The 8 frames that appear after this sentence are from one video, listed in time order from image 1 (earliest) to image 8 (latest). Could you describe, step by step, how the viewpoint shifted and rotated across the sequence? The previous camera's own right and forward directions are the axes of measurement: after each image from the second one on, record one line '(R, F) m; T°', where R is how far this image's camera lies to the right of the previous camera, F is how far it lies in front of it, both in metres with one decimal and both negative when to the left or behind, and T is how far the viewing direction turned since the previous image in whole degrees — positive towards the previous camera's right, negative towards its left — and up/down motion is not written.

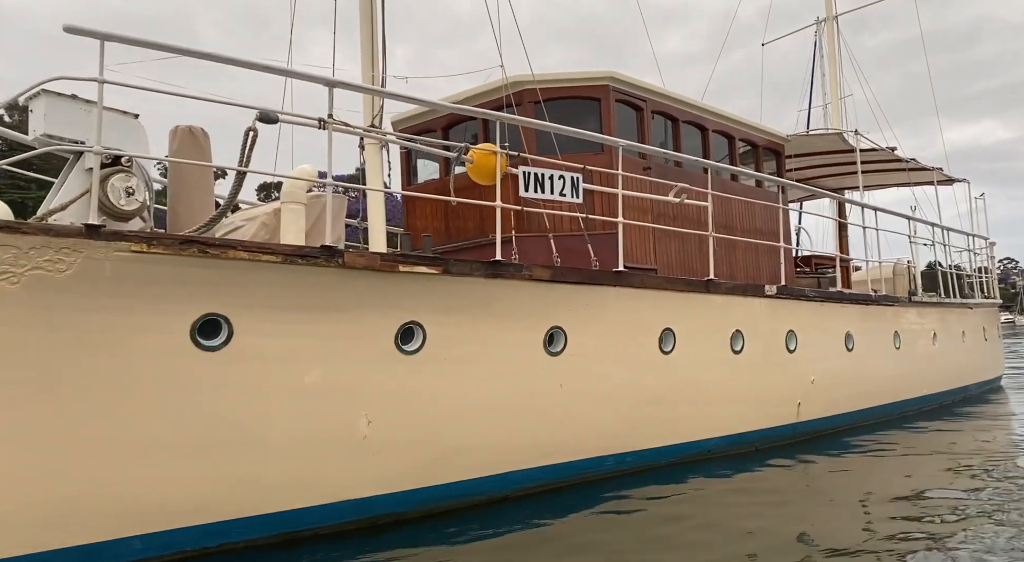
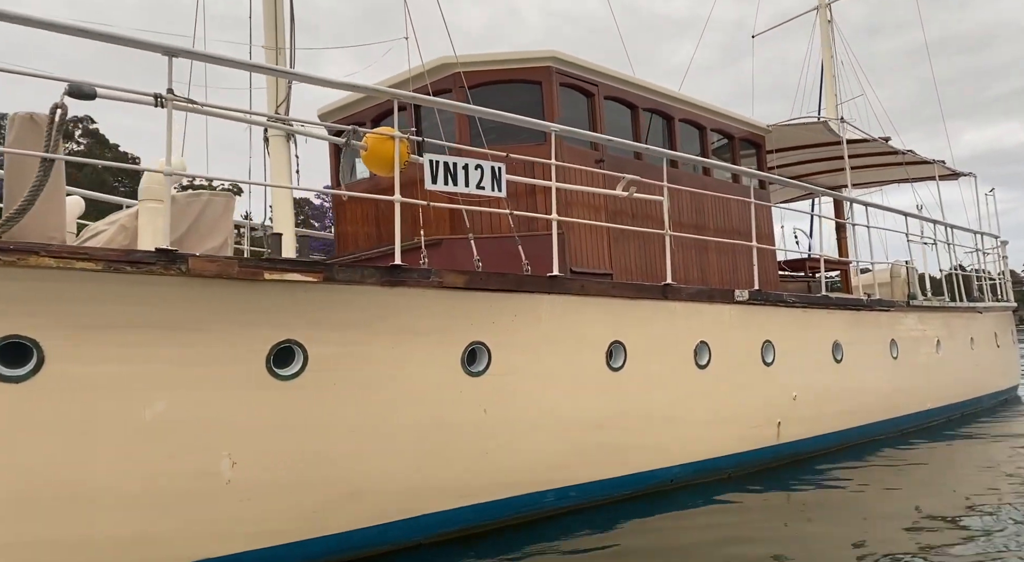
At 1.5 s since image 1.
(+0.6, +0.9) m; -1°
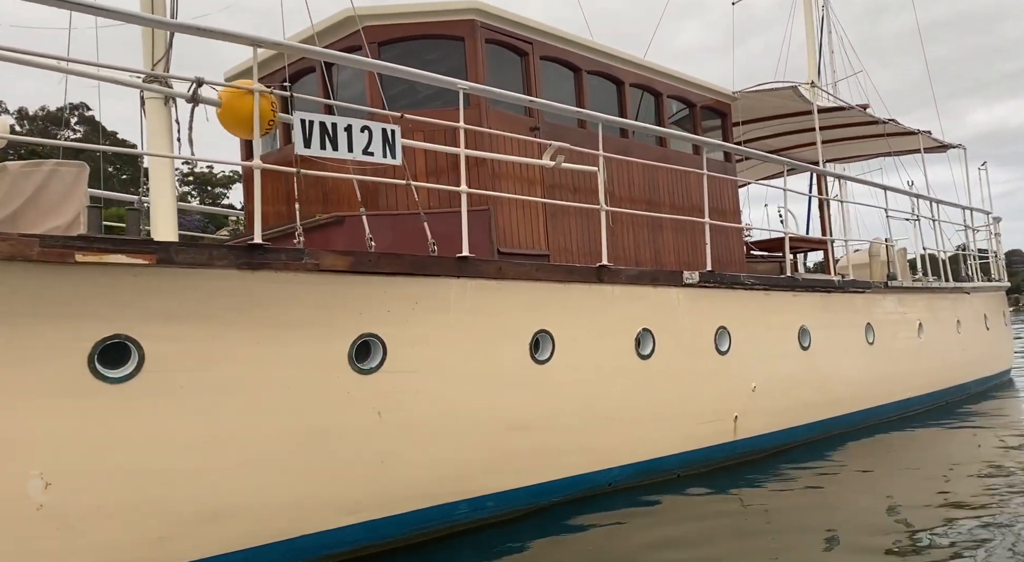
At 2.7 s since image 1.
(+0.6, +0.7) m; 0°
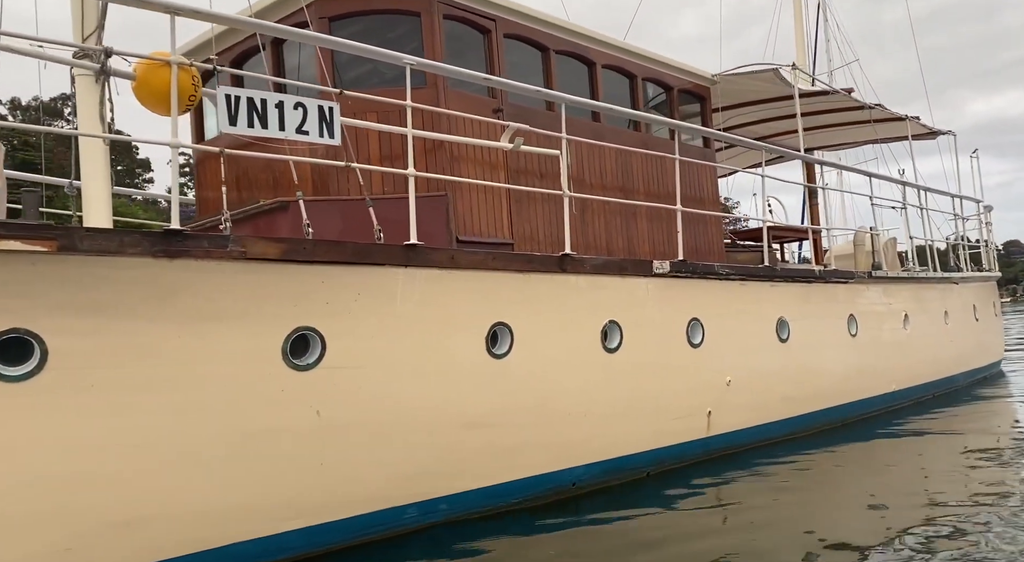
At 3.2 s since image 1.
(+0.2, +0.3) m; 0°
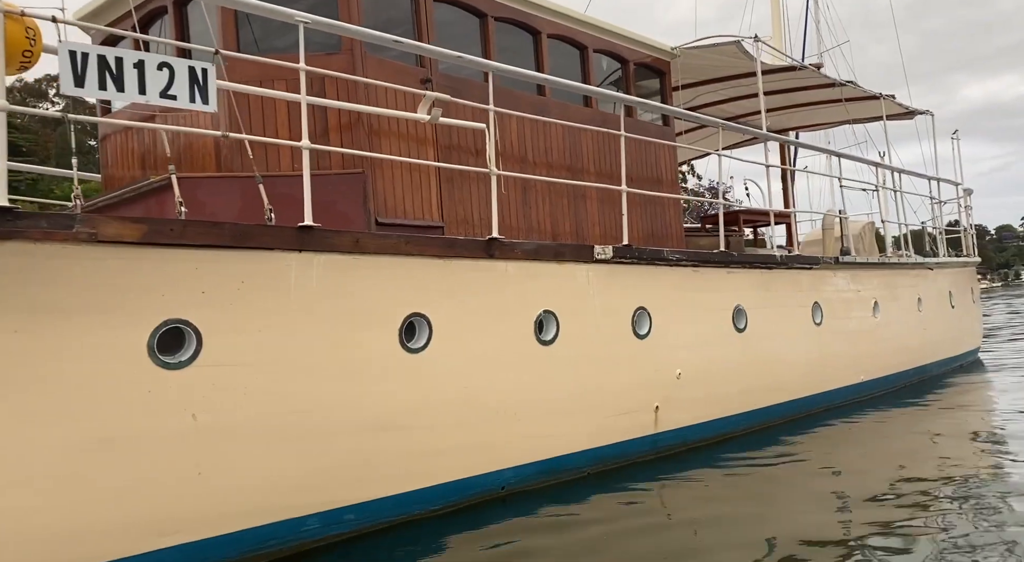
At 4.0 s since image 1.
(+0.4, +0.5) m; +1°
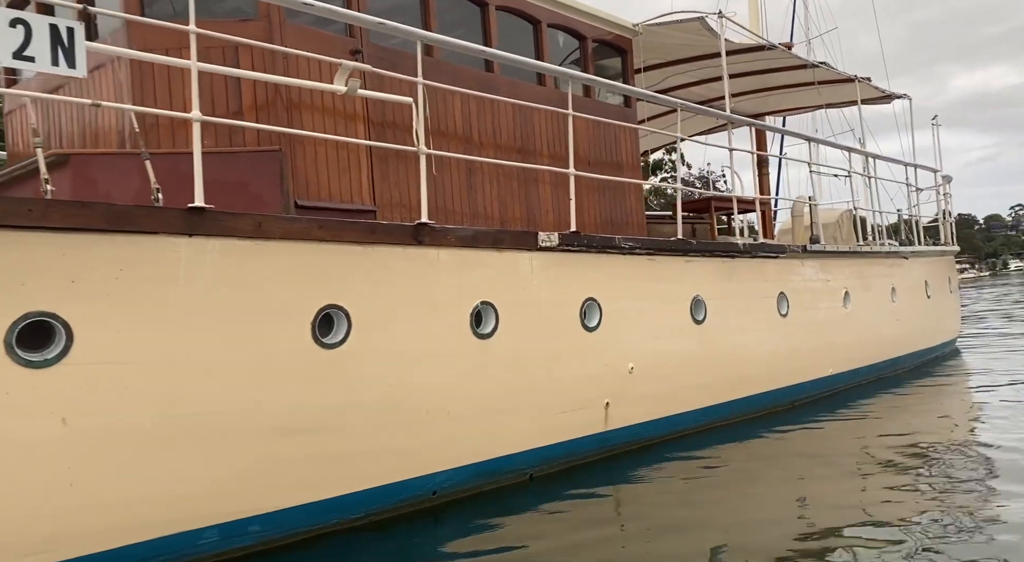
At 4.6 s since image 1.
(+0.3, +0.4) m; +1°
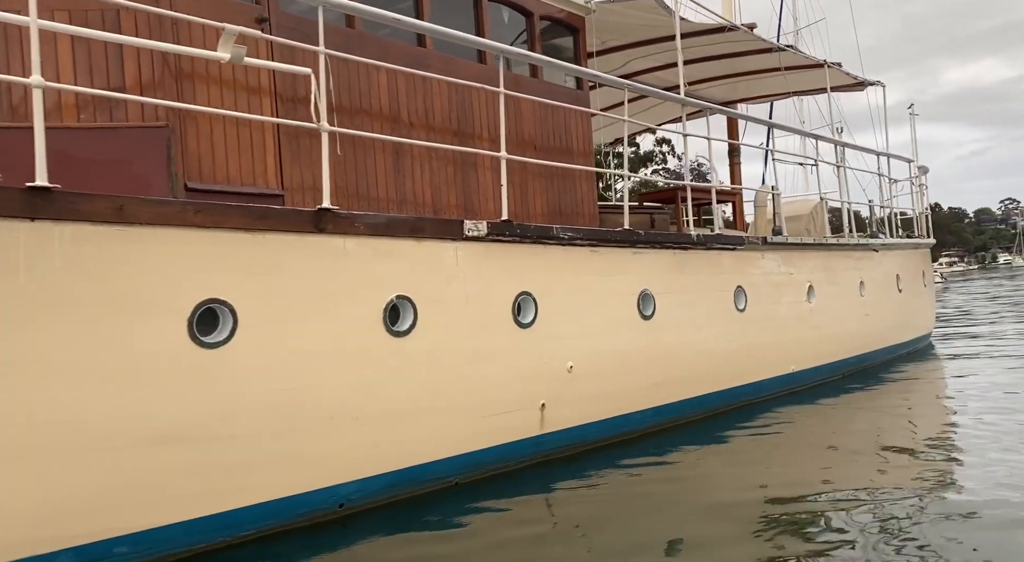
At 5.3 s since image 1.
(+0.4, +0.4) m; +1°
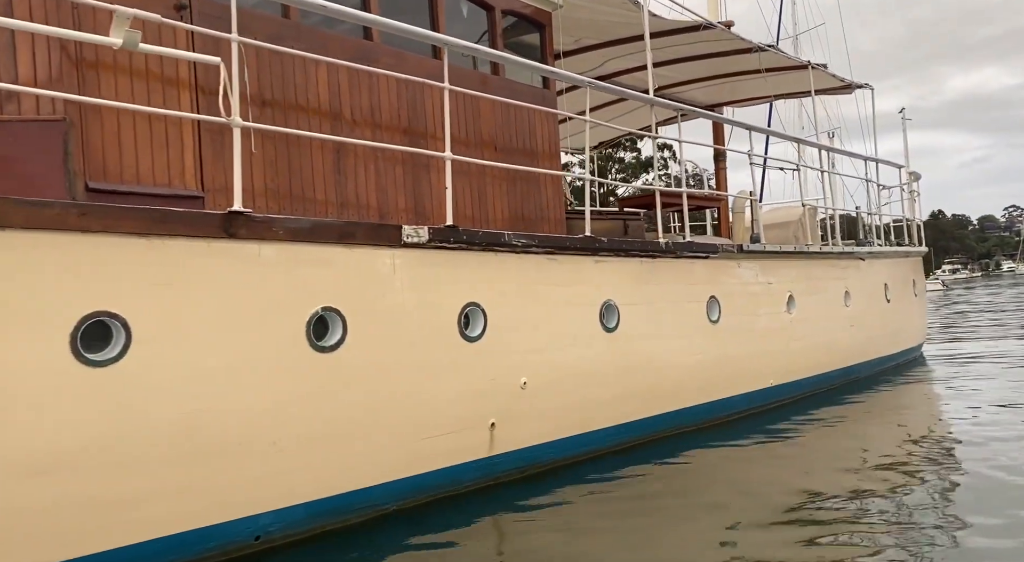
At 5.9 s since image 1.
(+0.3, +0.4) m; 0°
